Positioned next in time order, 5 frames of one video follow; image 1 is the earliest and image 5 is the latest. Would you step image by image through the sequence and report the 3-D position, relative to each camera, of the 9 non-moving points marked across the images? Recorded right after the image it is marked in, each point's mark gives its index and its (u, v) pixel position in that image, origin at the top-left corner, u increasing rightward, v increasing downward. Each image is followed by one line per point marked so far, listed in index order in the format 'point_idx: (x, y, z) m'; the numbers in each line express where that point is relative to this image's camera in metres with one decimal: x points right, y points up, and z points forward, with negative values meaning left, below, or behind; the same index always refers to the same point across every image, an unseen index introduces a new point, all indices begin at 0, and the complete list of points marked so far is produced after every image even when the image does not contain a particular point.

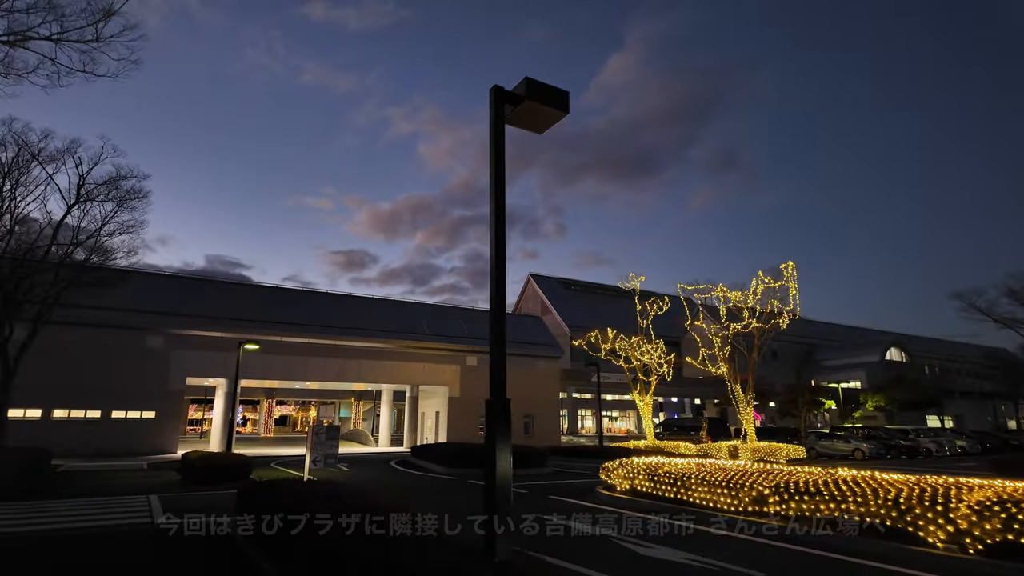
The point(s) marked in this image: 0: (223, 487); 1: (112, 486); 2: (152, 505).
0: (-7.6, -5.3, +15.4) m
1: (-11.2, -5.6, +16.3) m
2: (-8.5, -5.1, +13.5) m
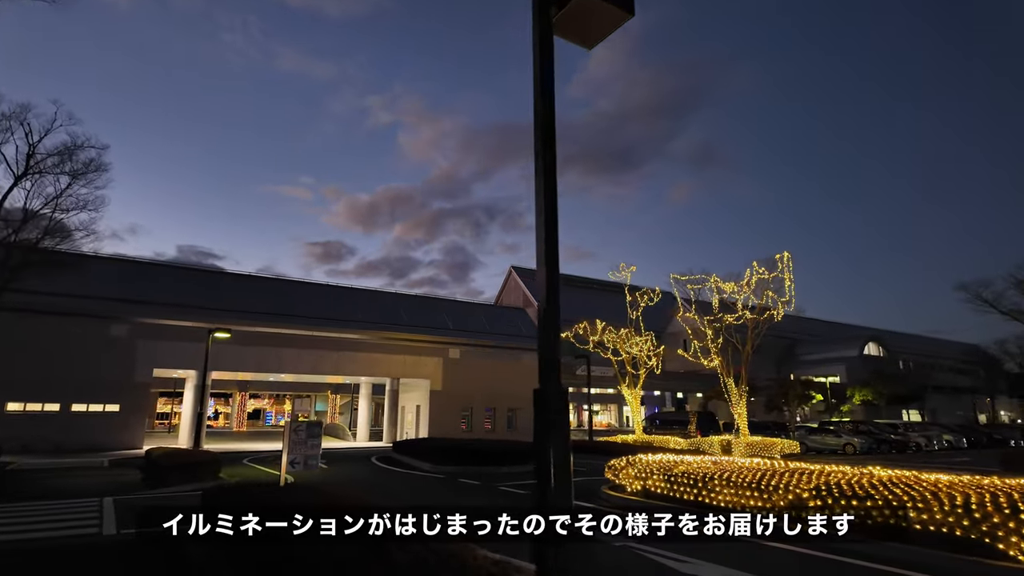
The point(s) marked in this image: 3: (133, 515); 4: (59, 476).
0: (-7.8, -4.9, +14.1) m
1: (-11.4, -5.1, +15.0) m
2: (-8.6, -4.7, +12.2) m
3: (-7.6, -4.6, +11.9) m
4: (-13.2, -5.5, +17.1) m
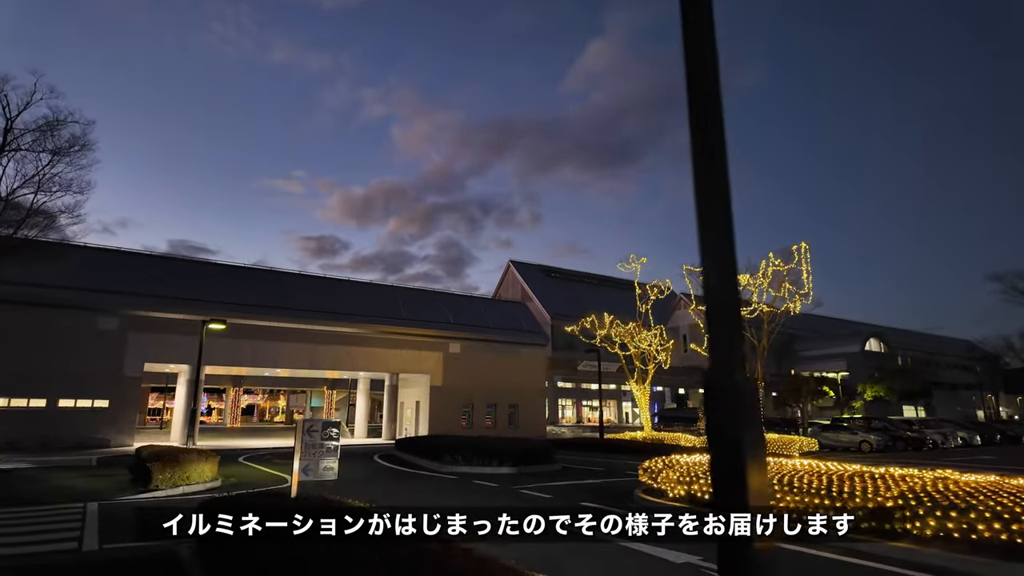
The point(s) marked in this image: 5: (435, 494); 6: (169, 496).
0: (-7.5, -4.6, +13.2) m
1: (-11.0, -4.8, +14.0) m
2: (-8.2, -4.4, +11.3) m
3: (-7.2, -4.4, +11.0) m
4: (-12.9, -5.2, +16.0) m
5: (-1.8, -4.8, +13.7) m
6: (-7.5, -4.6, +12.8) m
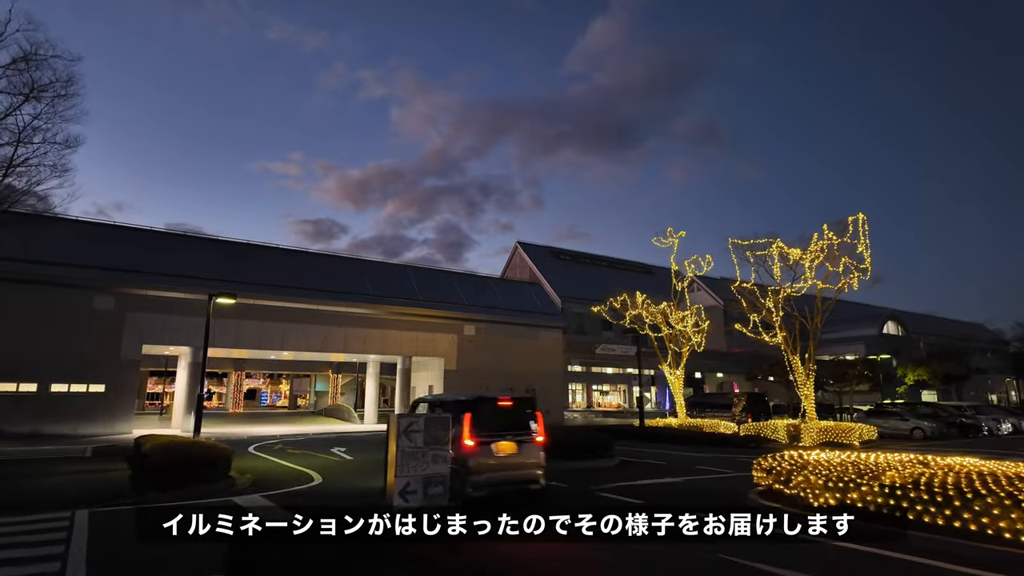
0: (-6.3, -3.9, +11.4) m
1: (-9.9, -4.1, +12.2) m
2: (-7.0, -3.8, +9.5) m
3: (-6.0, -3.8, +9.2) m
4: (-11.7, -4.5, +14.3) m
5: (-0.6, -4.2, +12.0) m
6: (-6.4, -3.9, +11.0) m
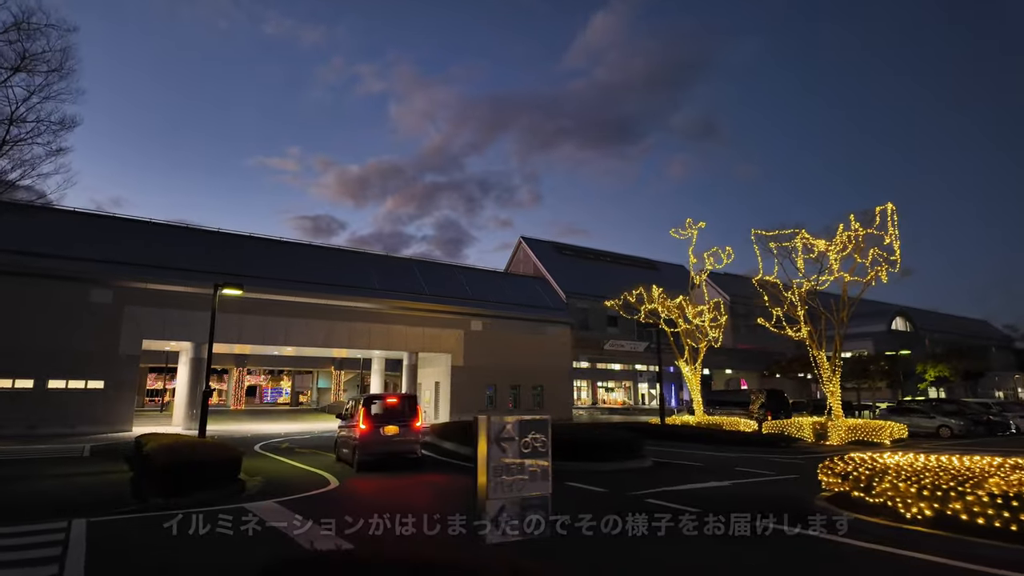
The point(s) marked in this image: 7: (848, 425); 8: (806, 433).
0: (-5.8, -3.7, +10.6) m
1: (-9.4, -3.9, +11.4) m
2: (-6.5, -3.6, +8.7) m
3: (-5.5, -3.6, +8.4) m
4: (-11.2, -4.3, +13.5) m
5: (-0.1, -4.0, +11.2) m
6: (-5.8, -3.7, +10.2) m
7: (+10.7, -4.4, +18.5) m
8: (+9.9, -4.9, +19.5) m
